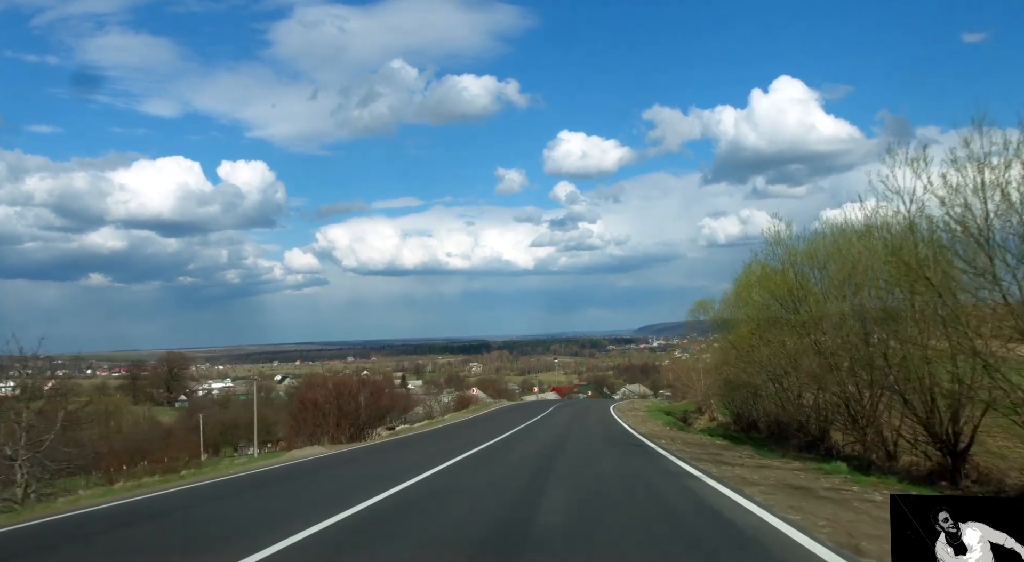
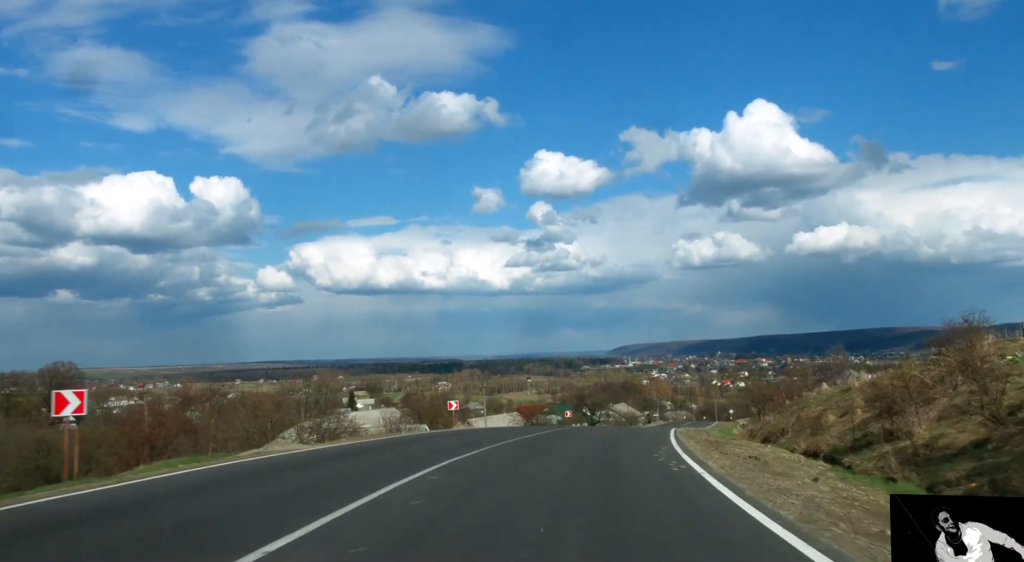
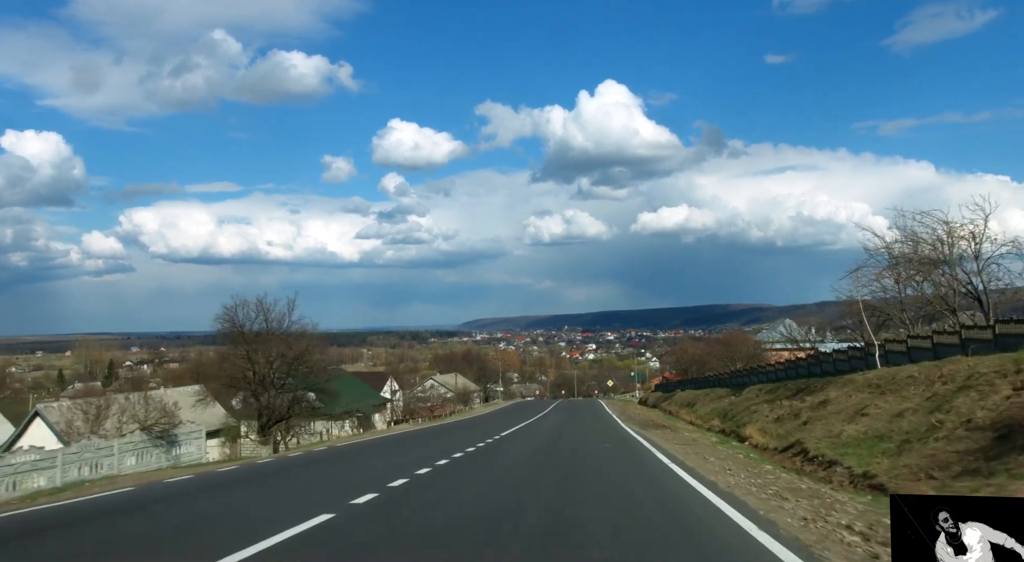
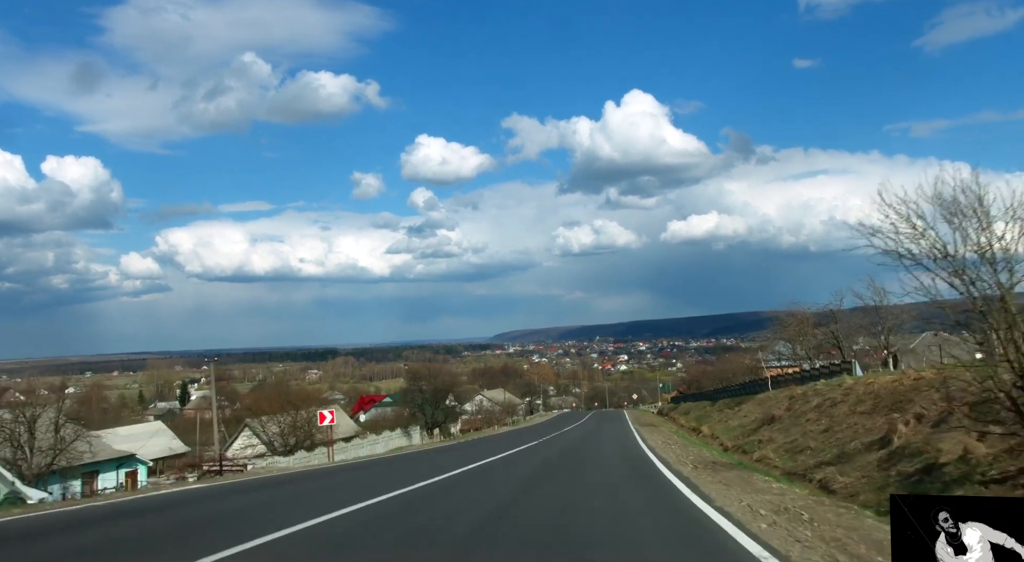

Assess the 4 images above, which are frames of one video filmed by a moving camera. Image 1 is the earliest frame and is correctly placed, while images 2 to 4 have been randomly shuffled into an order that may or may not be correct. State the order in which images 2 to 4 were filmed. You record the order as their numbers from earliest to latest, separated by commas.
2, 4, 3
